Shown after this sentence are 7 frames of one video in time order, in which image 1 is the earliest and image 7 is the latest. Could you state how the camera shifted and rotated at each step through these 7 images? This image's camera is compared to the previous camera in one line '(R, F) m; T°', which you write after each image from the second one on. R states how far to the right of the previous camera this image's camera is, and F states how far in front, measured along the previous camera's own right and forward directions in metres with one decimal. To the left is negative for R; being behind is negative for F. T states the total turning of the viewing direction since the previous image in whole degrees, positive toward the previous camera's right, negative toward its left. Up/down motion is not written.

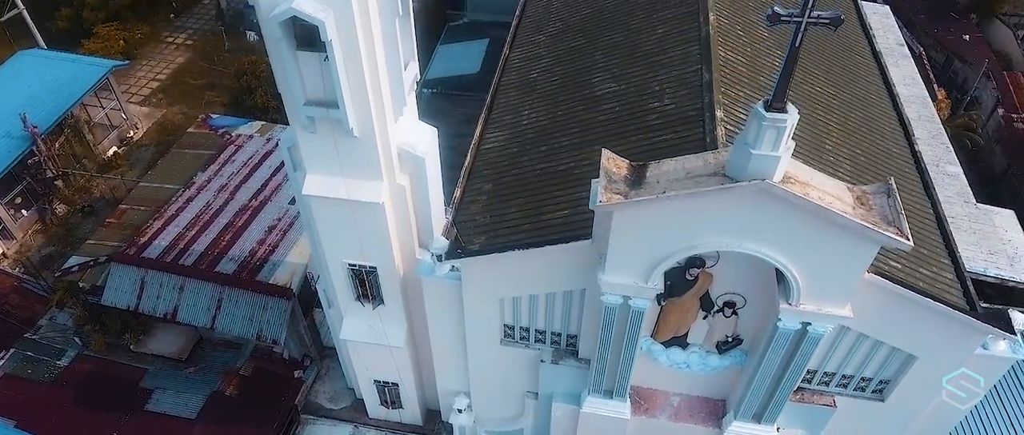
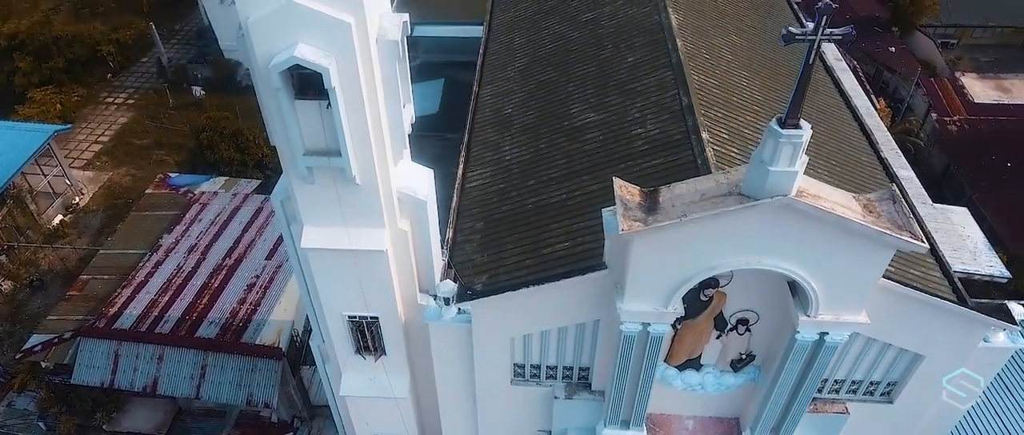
(-0.7, +0.1) m; +5°
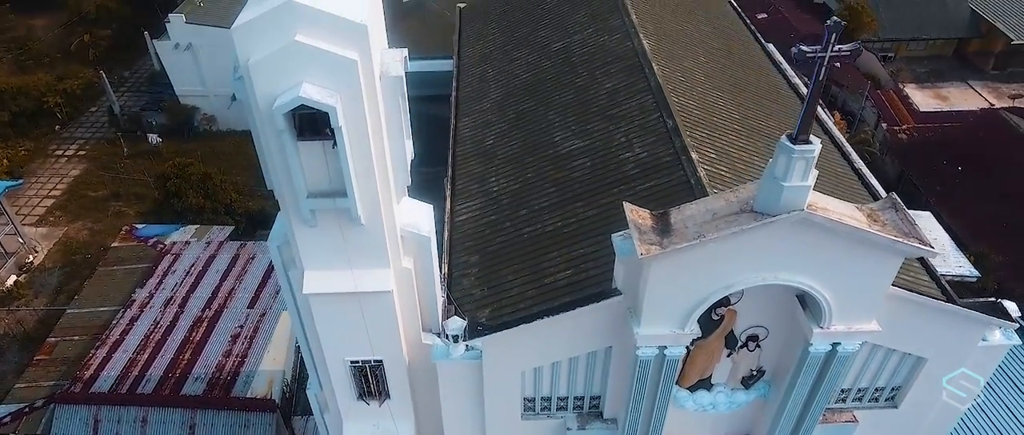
(-0.5, +0.1) m; +4°
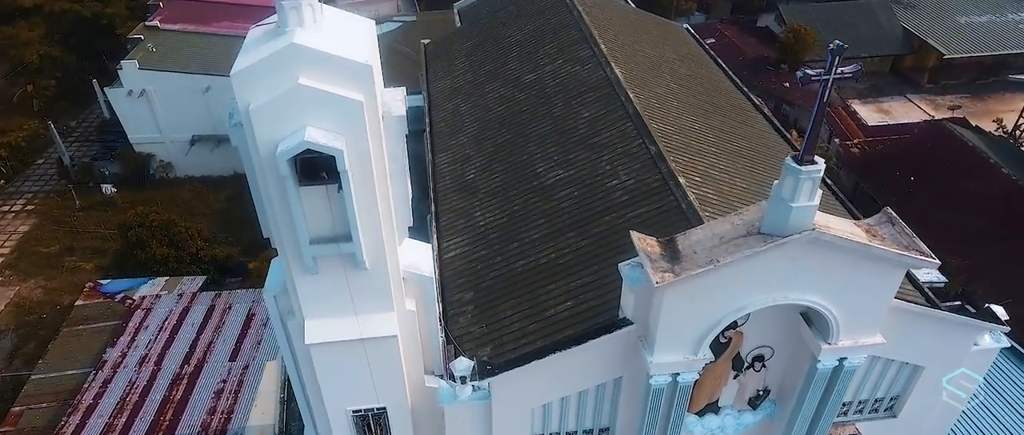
(-0.5, +0.1) m; +4°
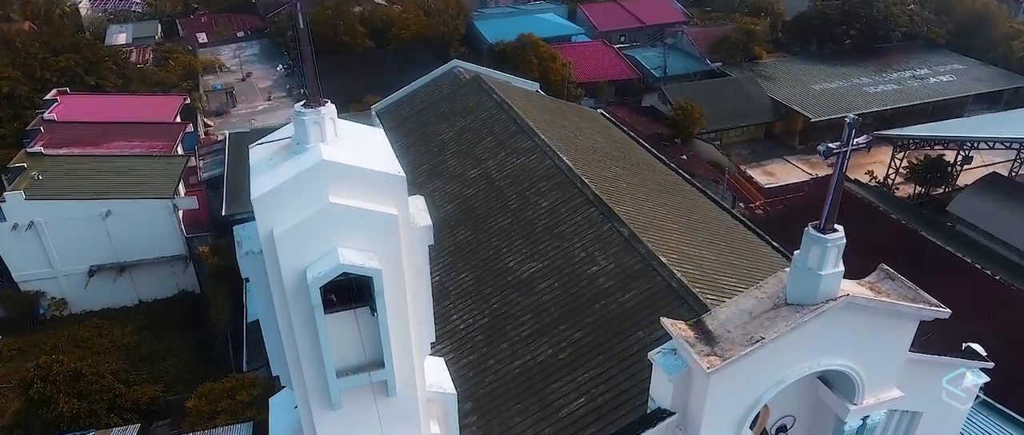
(-1.2, +0.3) m; +10°
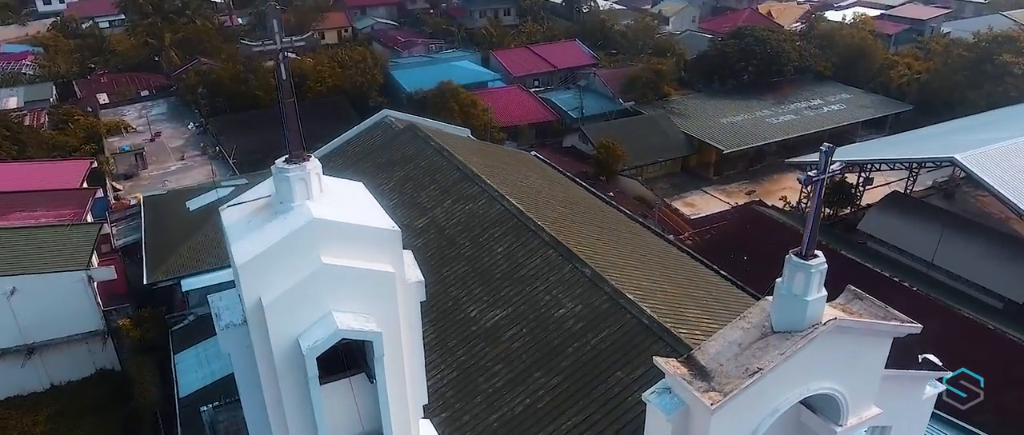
(-0.6, +0.2) m; +7°
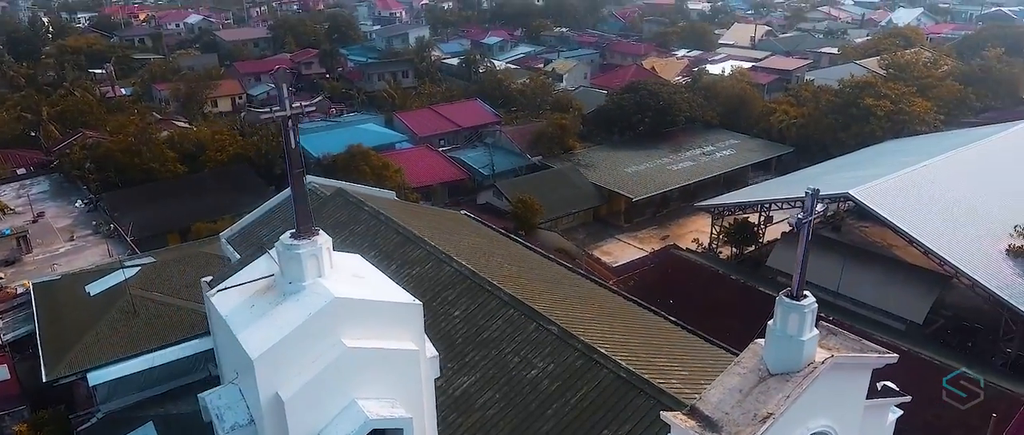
(-0.8, +0.2) m; +8°
